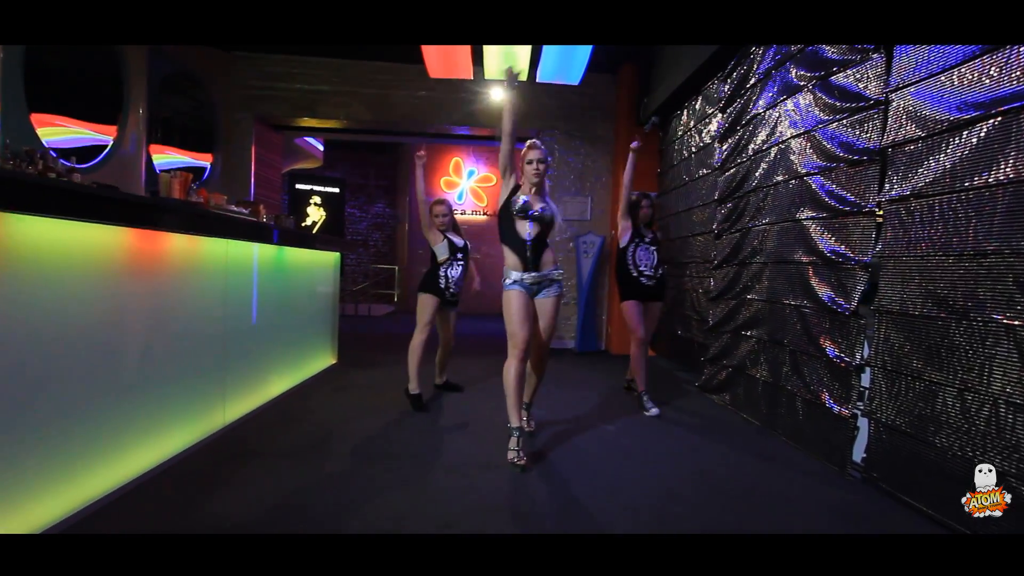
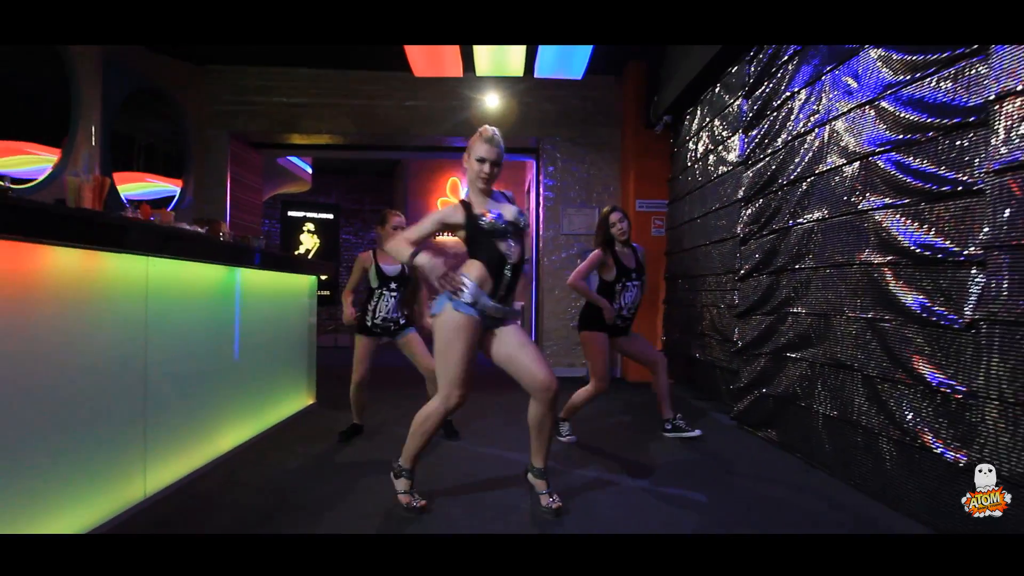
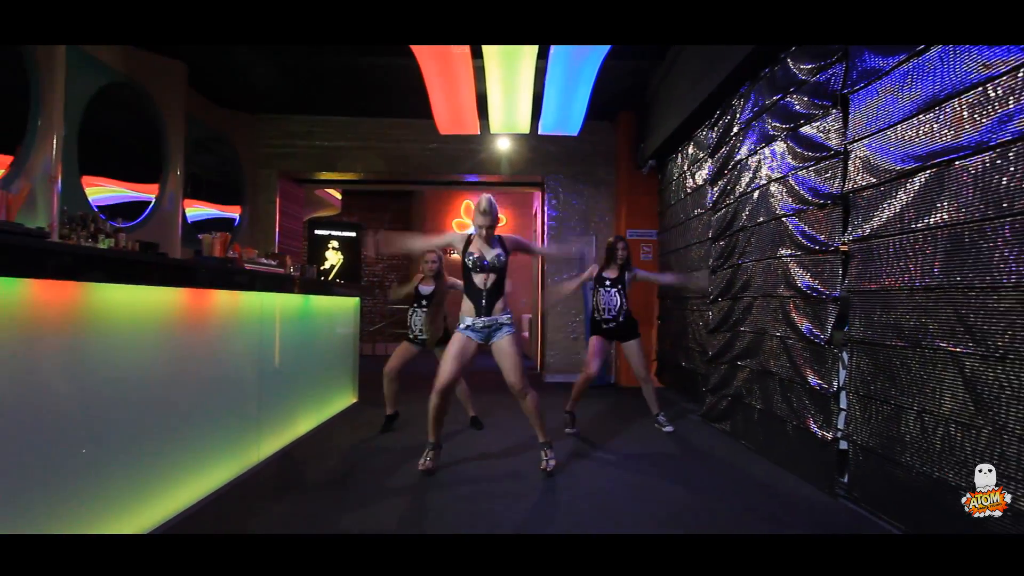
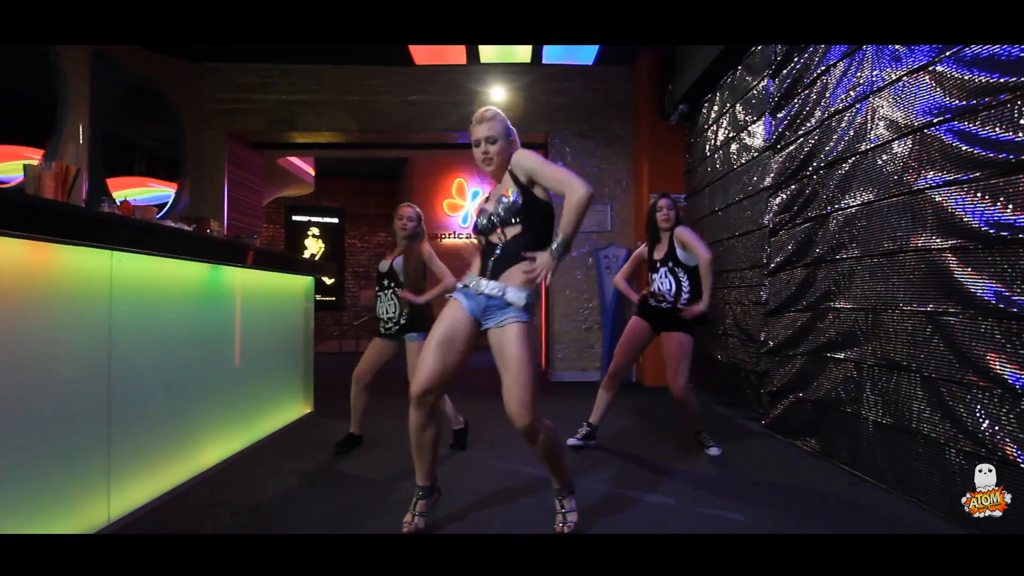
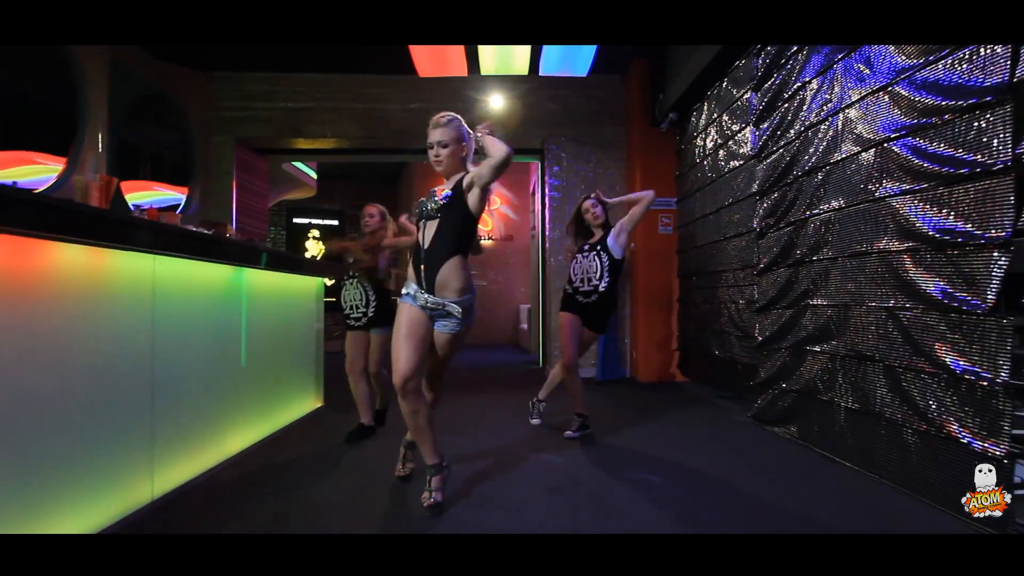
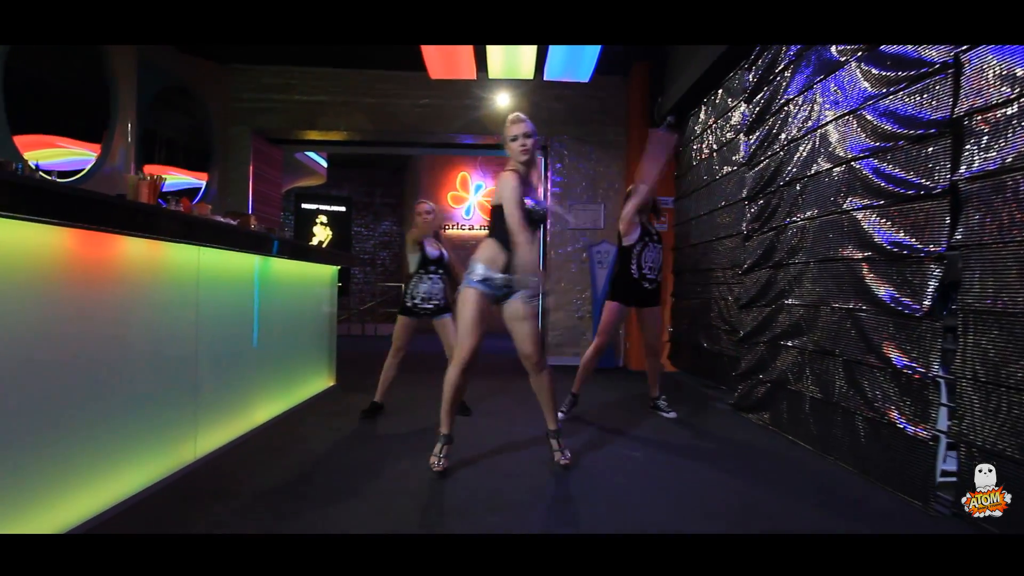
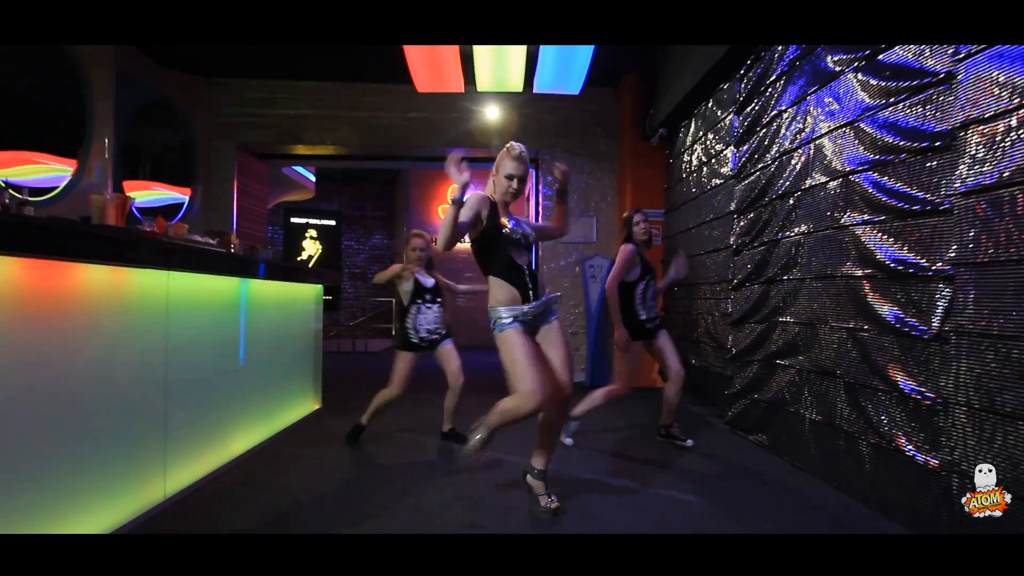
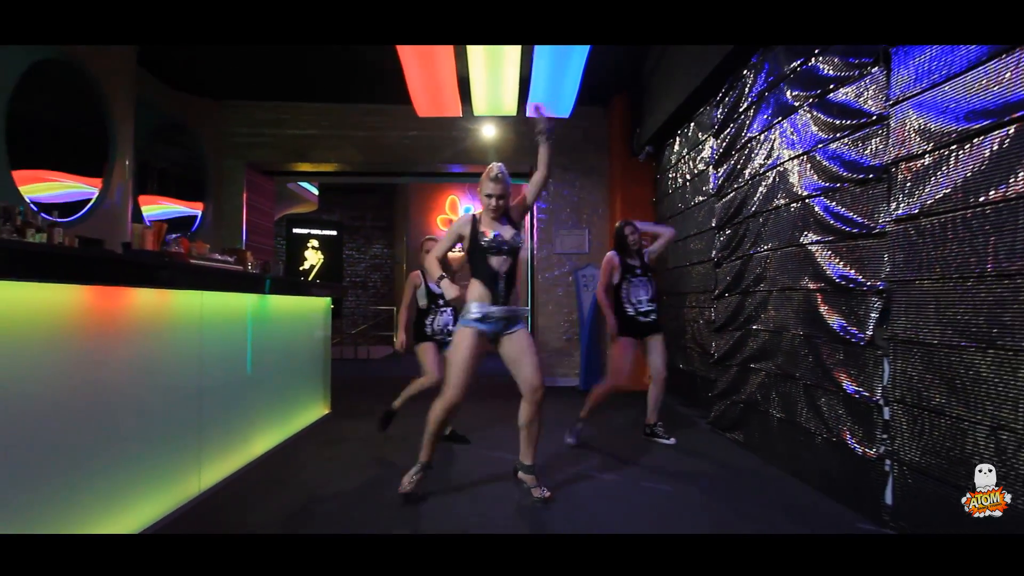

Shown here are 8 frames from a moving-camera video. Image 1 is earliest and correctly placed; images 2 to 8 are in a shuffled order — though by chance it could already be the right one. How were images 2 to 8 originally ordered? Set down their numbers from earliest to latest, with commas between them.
6, 5, 4, 2, 7, 8, 3
